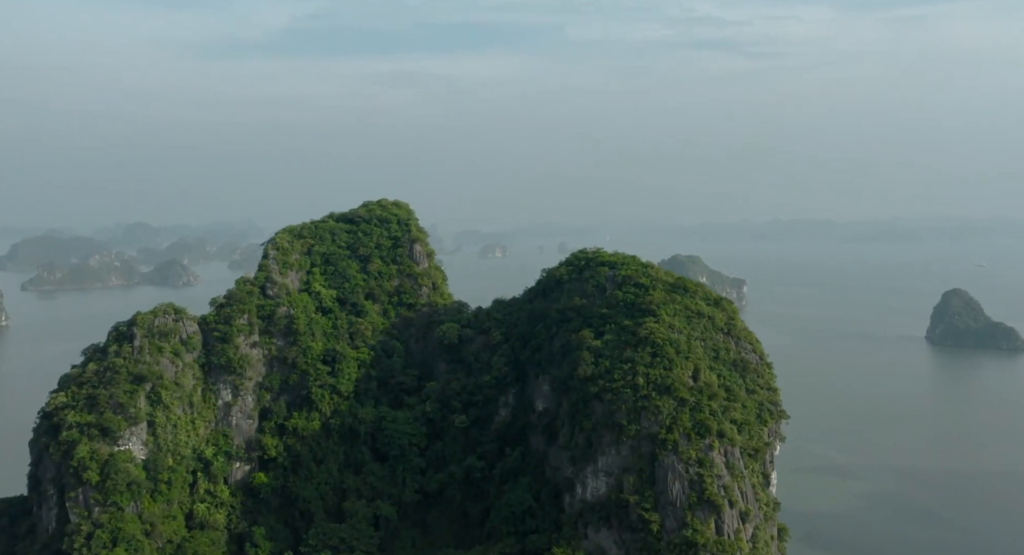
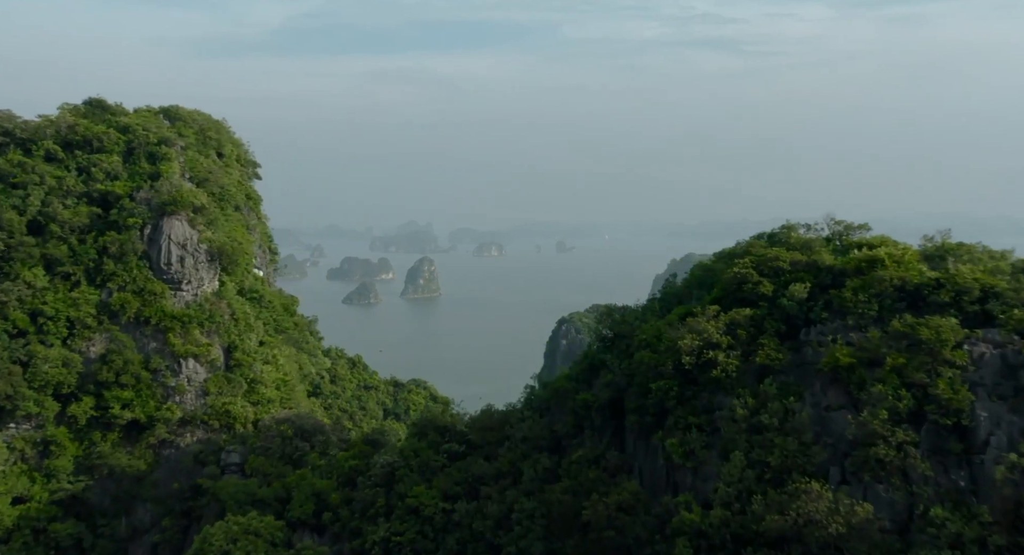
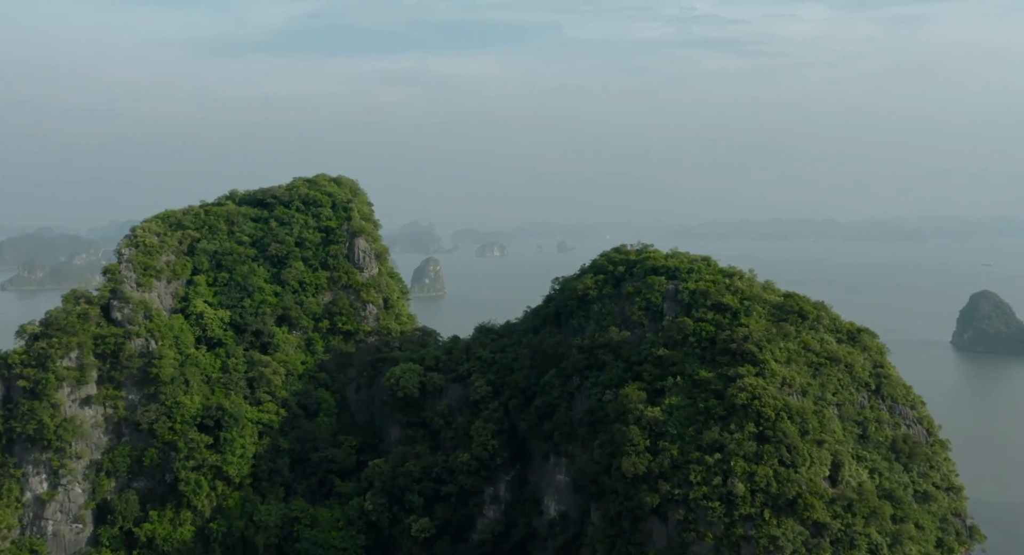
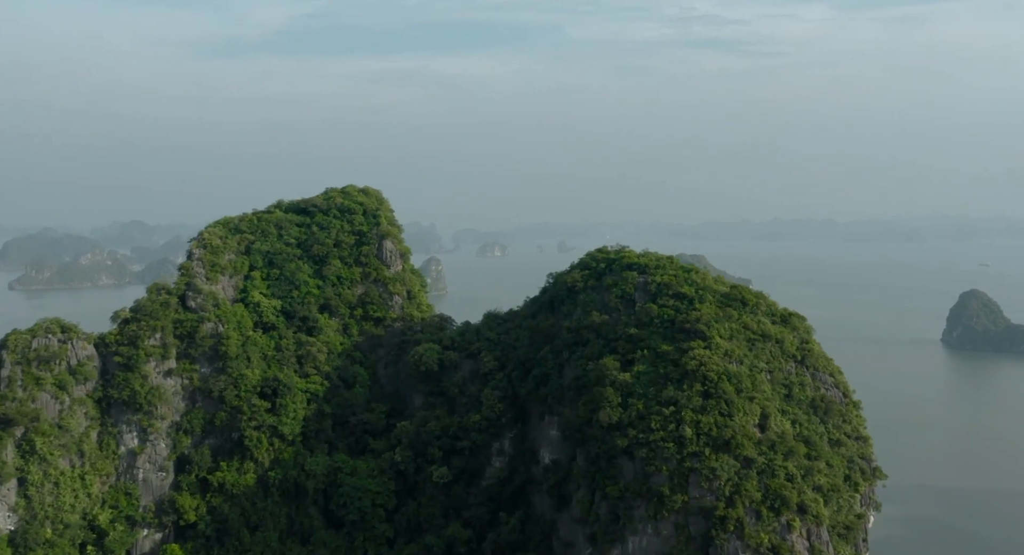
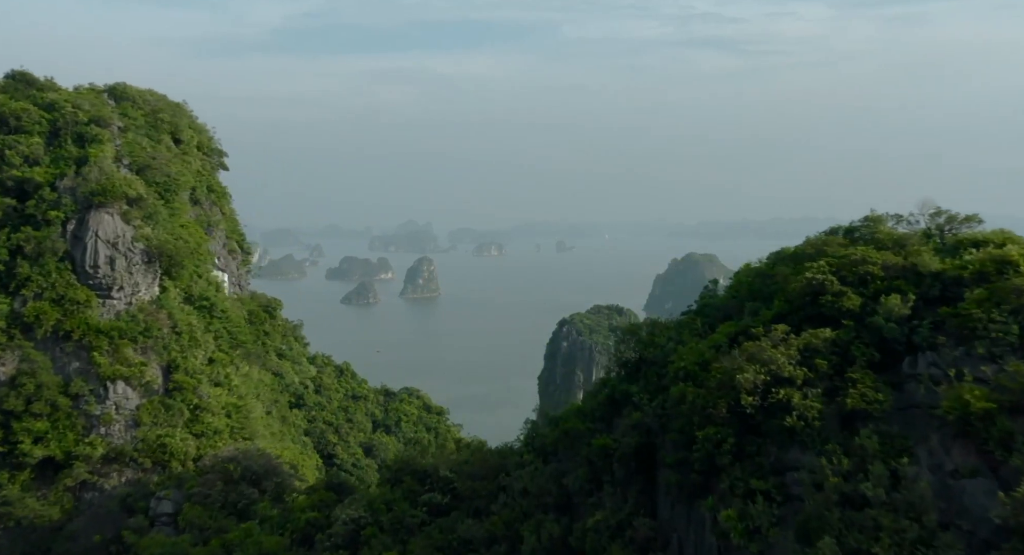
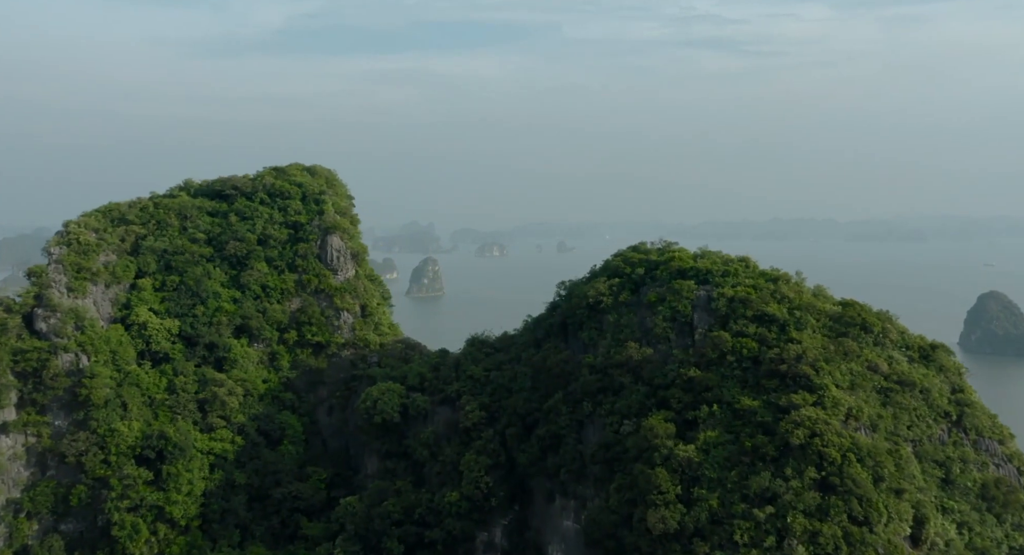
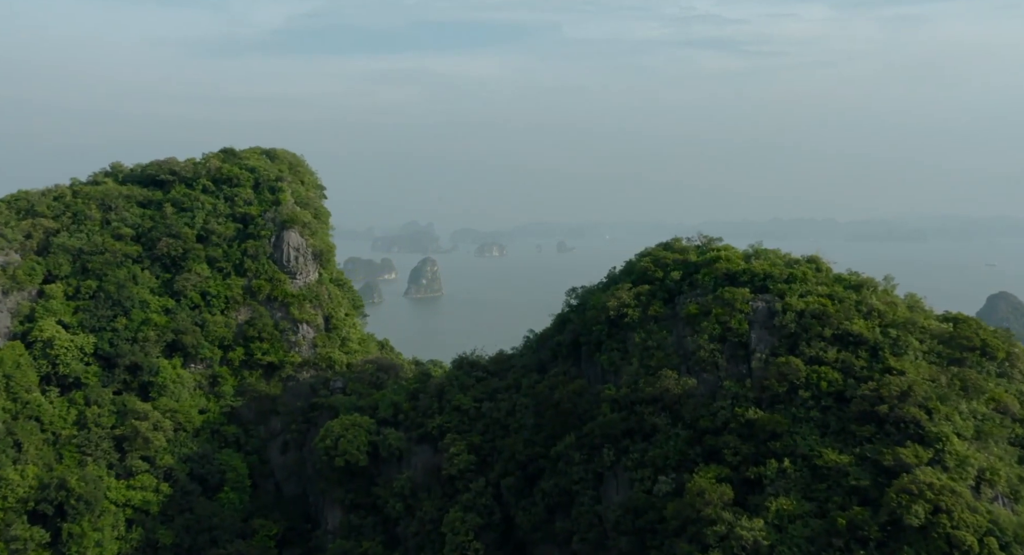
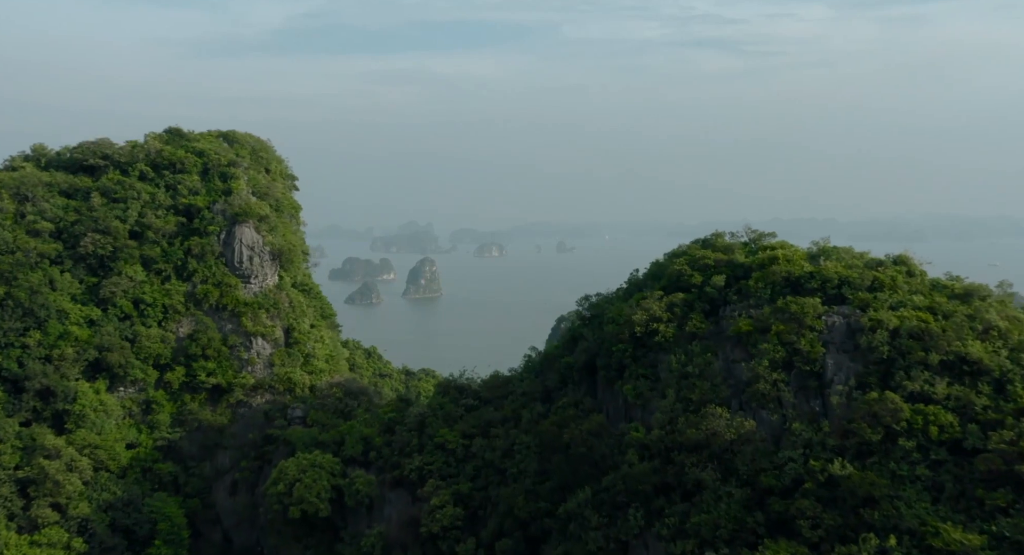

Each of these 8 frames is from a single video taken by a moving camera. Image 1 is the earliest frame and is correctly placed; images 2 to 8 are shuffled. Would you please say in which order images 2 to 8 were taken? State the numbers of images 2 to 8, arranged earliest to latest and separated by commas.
4, 3, 6, 7, 8, 2, 5
